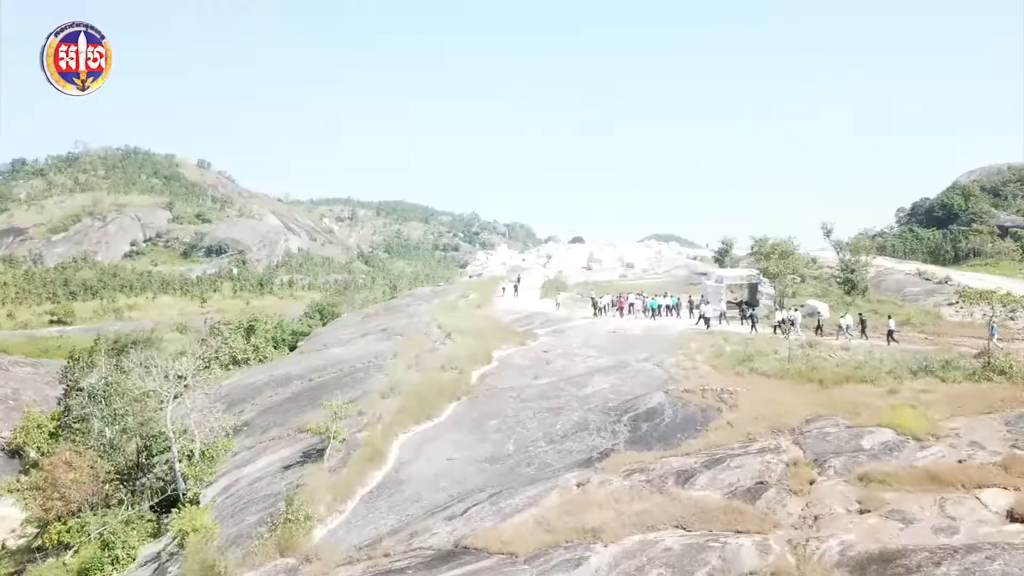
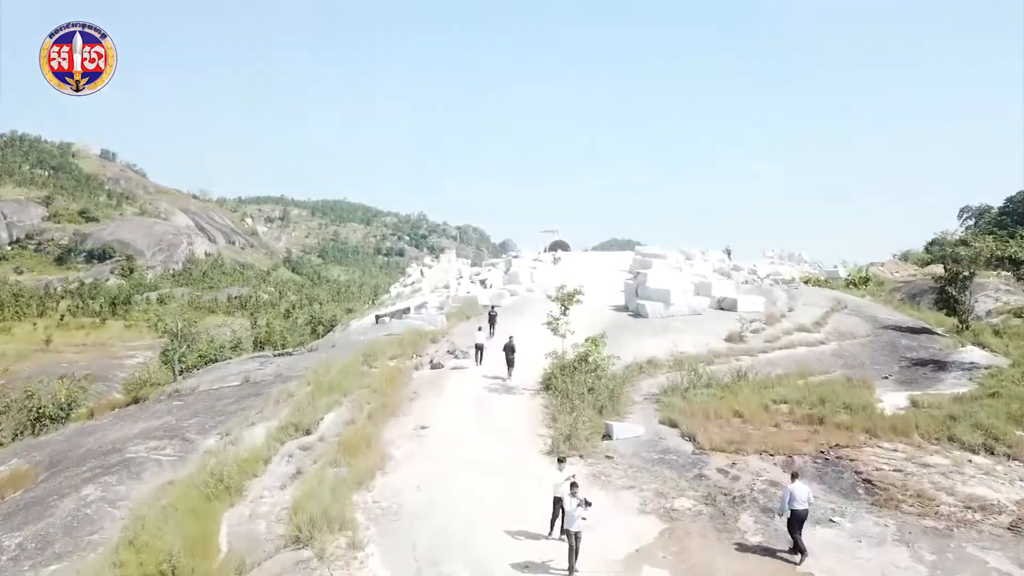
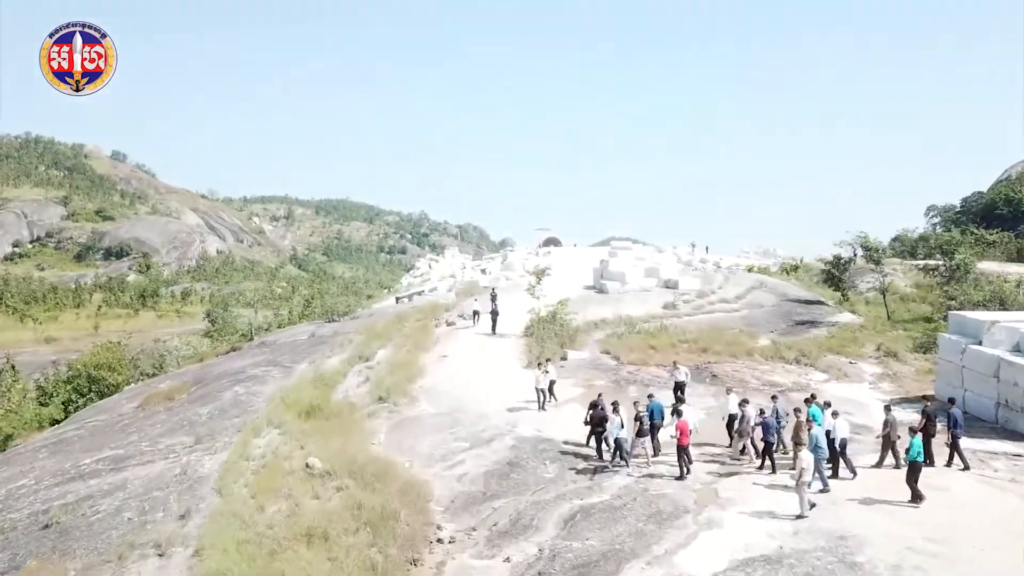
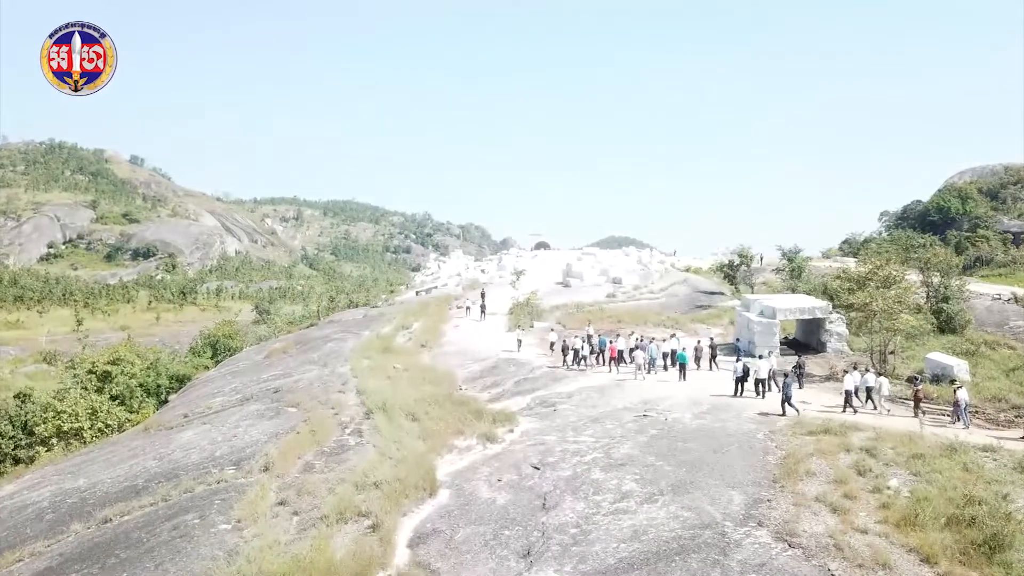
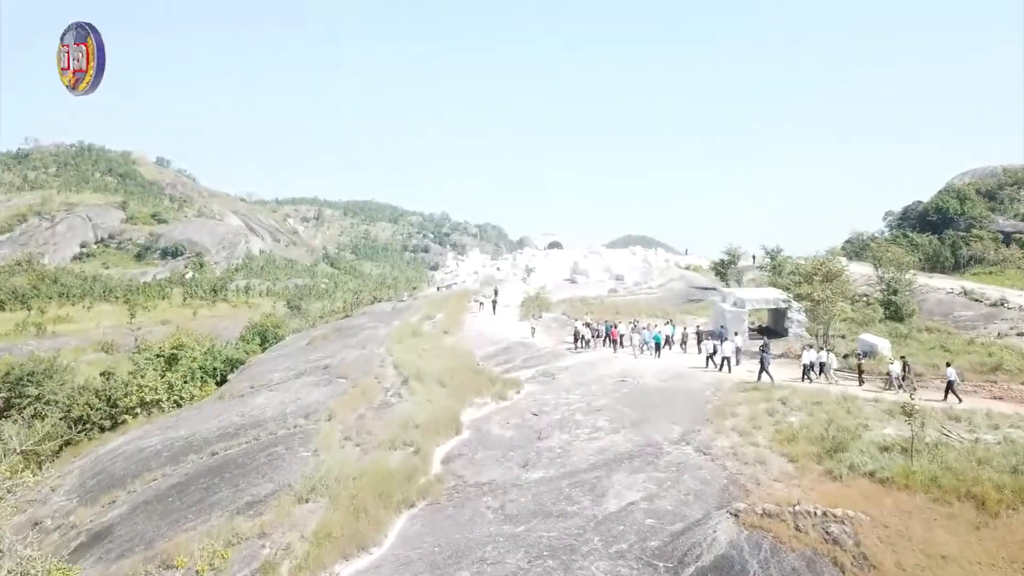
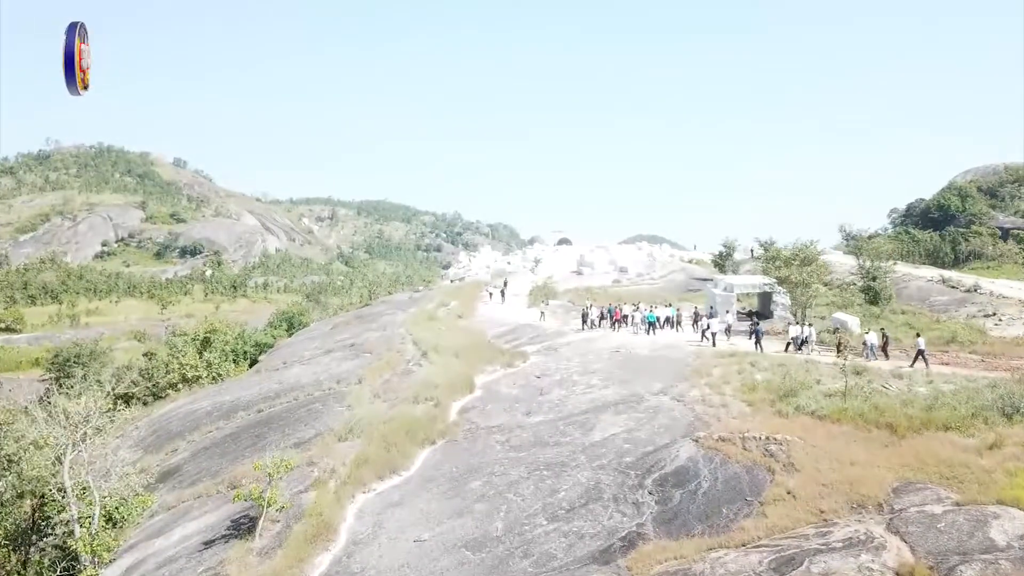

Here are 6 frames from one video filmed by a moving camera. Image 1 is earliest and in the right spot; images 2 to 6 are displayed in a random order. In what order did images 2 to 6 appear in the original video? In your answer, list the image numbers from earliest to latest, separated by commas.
6, 5, 4, 3, 2
